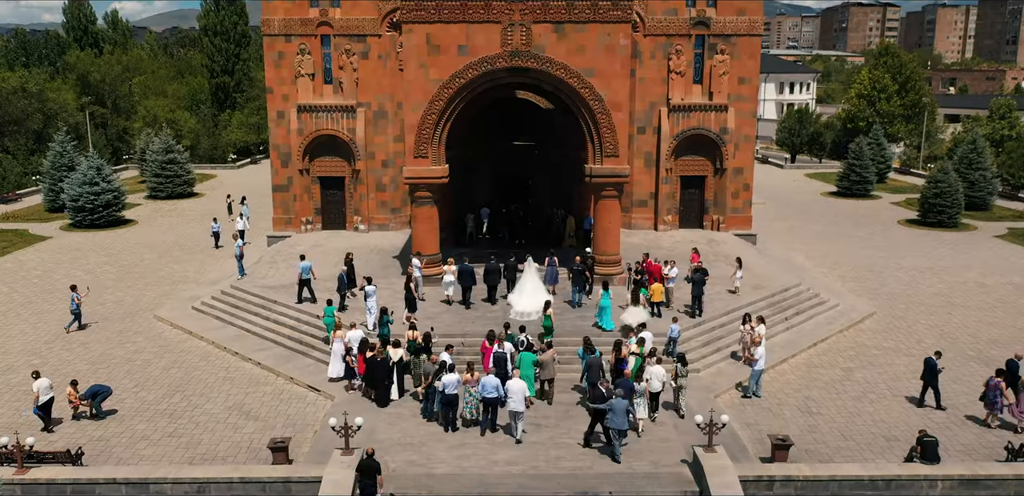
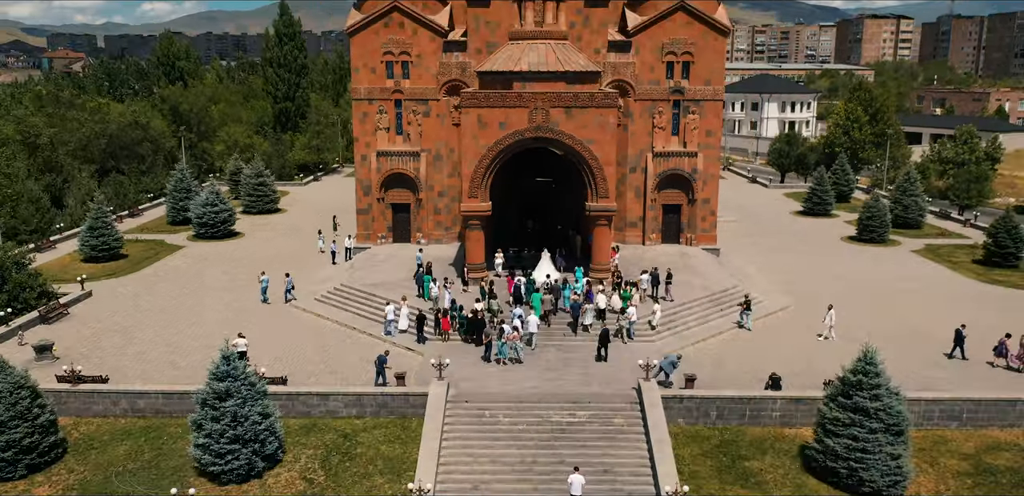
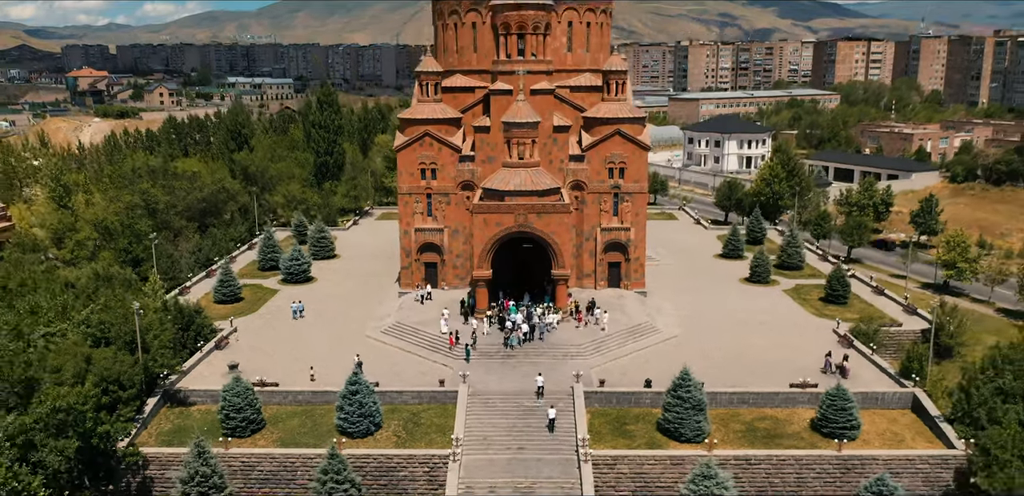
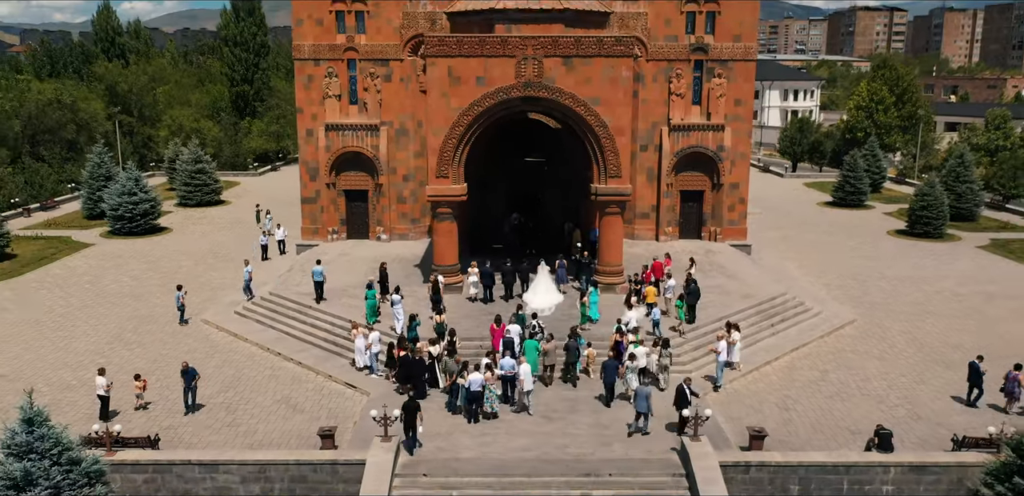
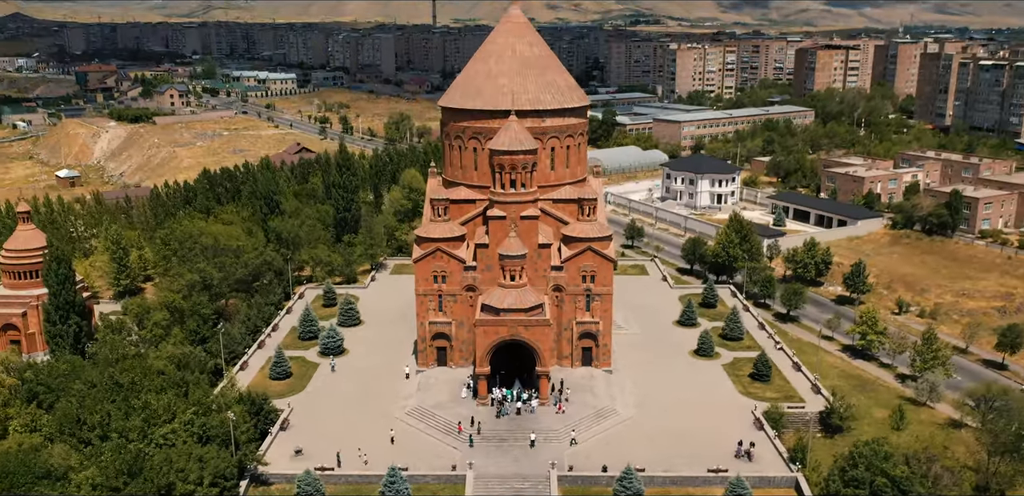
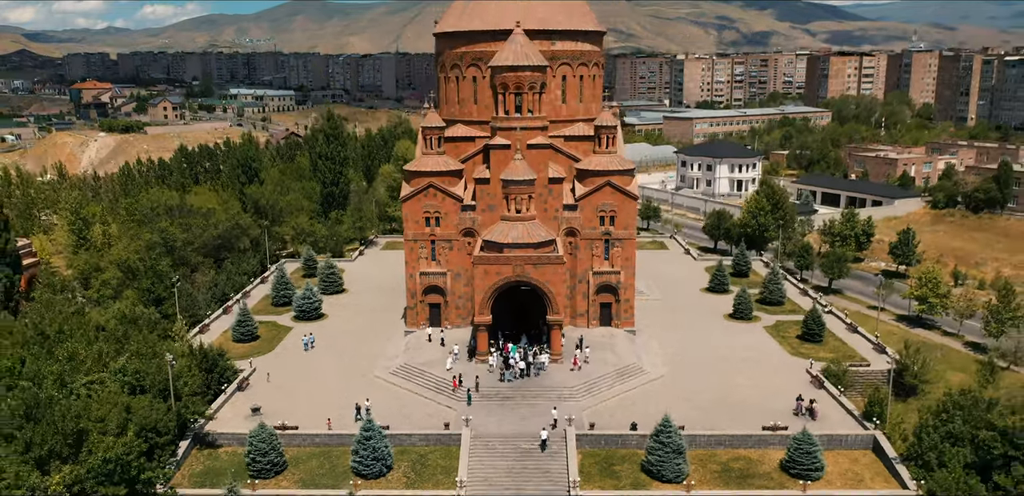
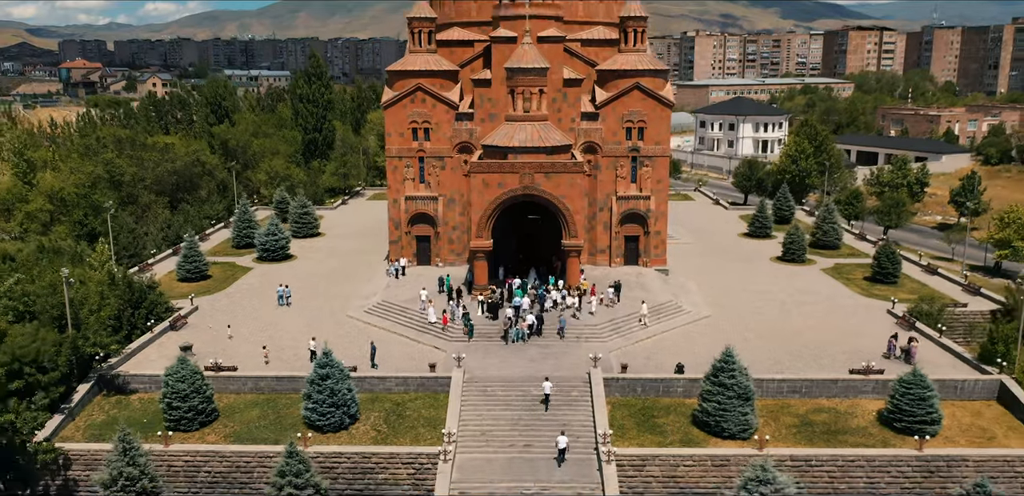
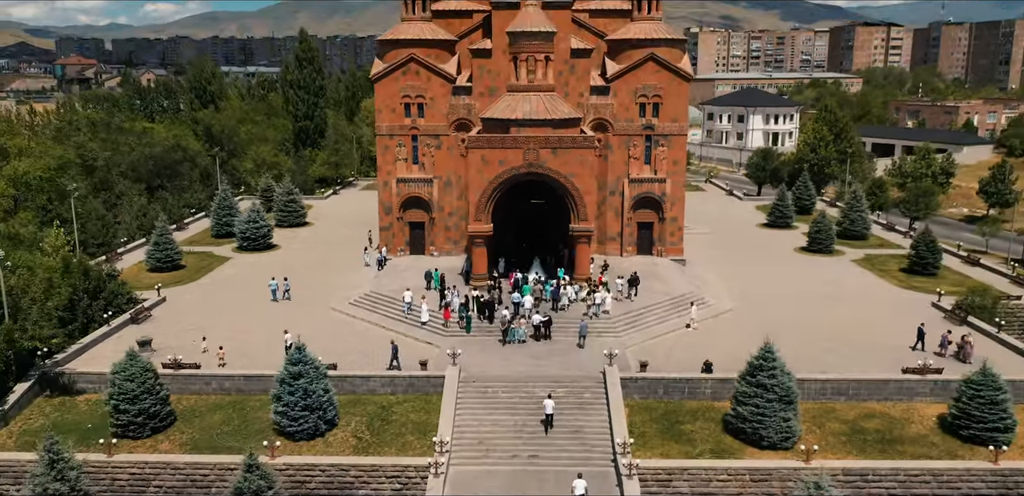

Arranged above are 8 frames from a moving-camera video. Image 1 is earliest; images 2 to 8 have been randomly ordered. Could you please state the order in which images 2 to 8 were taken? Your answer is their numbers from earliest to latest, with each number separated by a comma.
4, 2, 8, 7, 3, 6, 5
